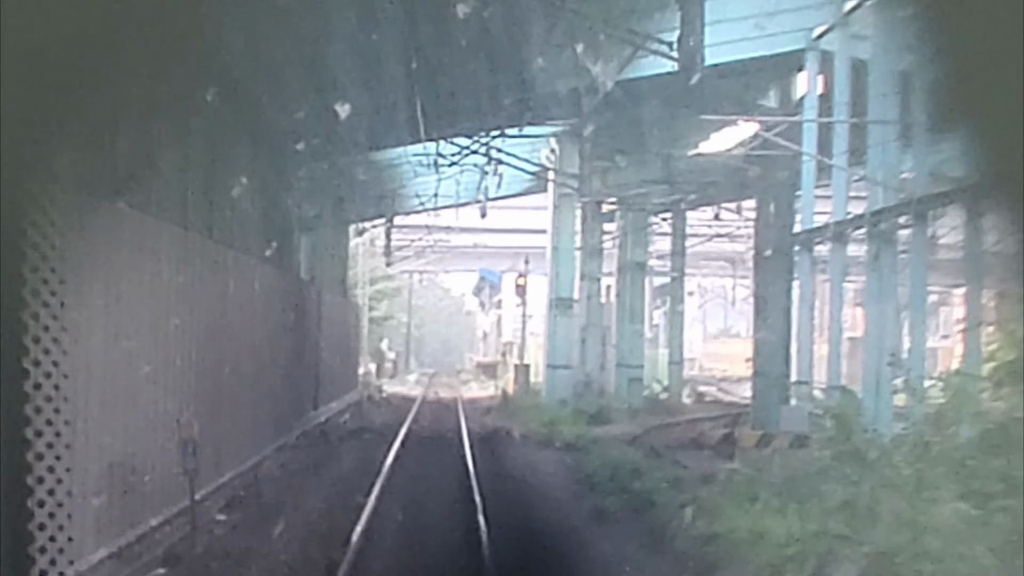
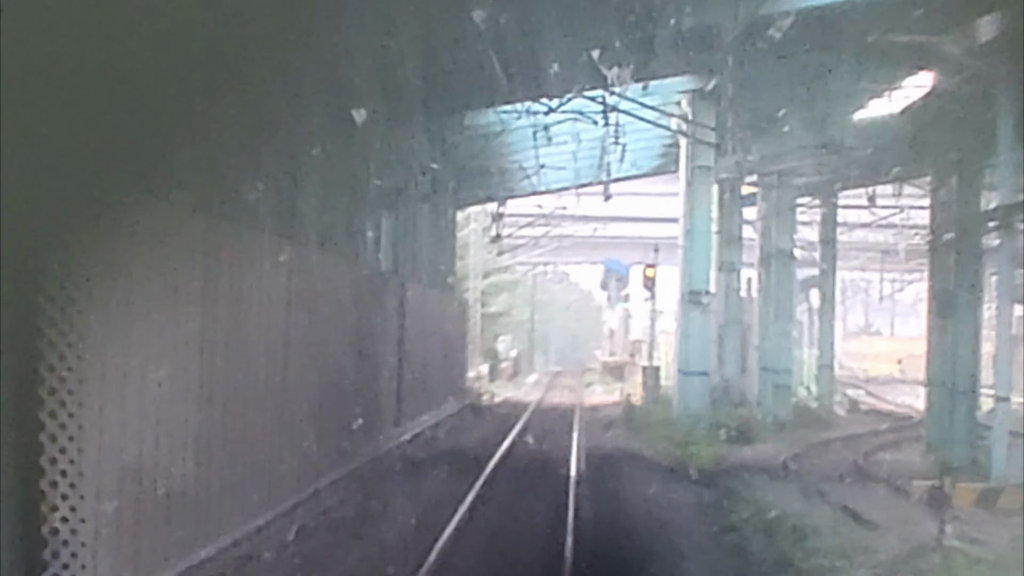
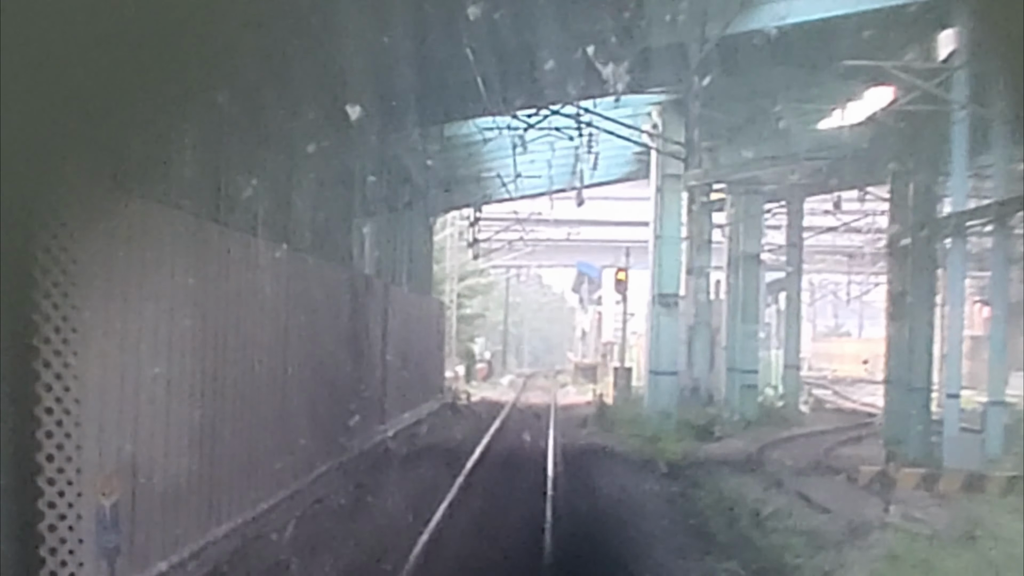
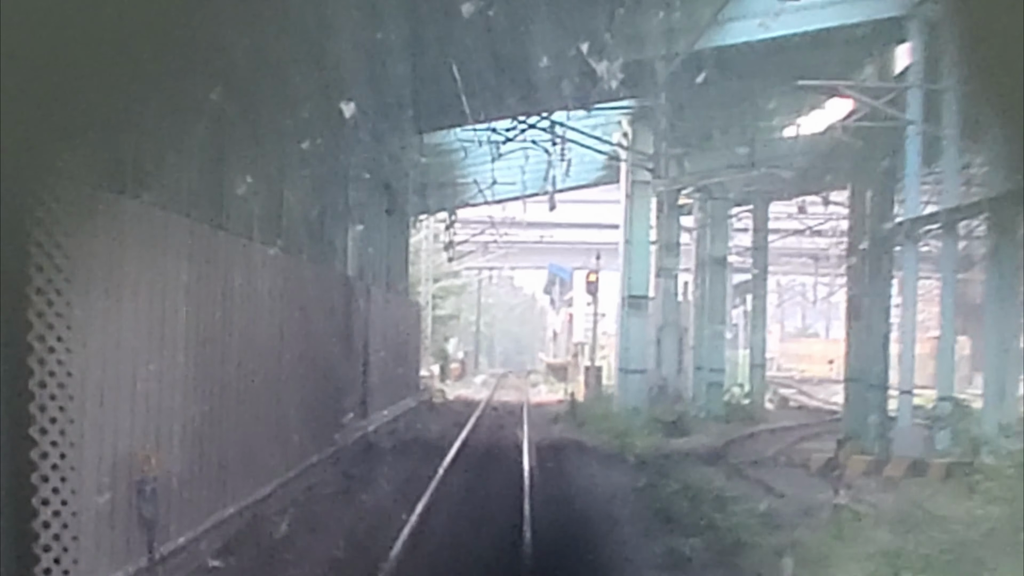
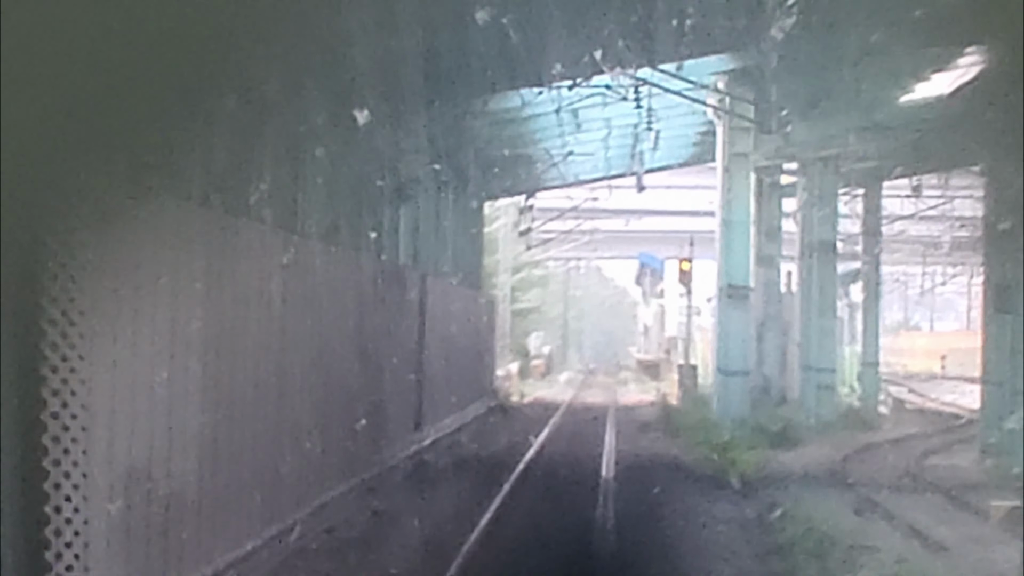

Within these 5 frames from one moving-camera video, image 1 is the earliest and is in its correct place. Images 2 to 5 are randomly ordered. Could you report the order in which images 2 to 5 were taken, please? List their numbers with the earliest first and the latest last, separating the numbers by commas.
4, 3, 2, 5
